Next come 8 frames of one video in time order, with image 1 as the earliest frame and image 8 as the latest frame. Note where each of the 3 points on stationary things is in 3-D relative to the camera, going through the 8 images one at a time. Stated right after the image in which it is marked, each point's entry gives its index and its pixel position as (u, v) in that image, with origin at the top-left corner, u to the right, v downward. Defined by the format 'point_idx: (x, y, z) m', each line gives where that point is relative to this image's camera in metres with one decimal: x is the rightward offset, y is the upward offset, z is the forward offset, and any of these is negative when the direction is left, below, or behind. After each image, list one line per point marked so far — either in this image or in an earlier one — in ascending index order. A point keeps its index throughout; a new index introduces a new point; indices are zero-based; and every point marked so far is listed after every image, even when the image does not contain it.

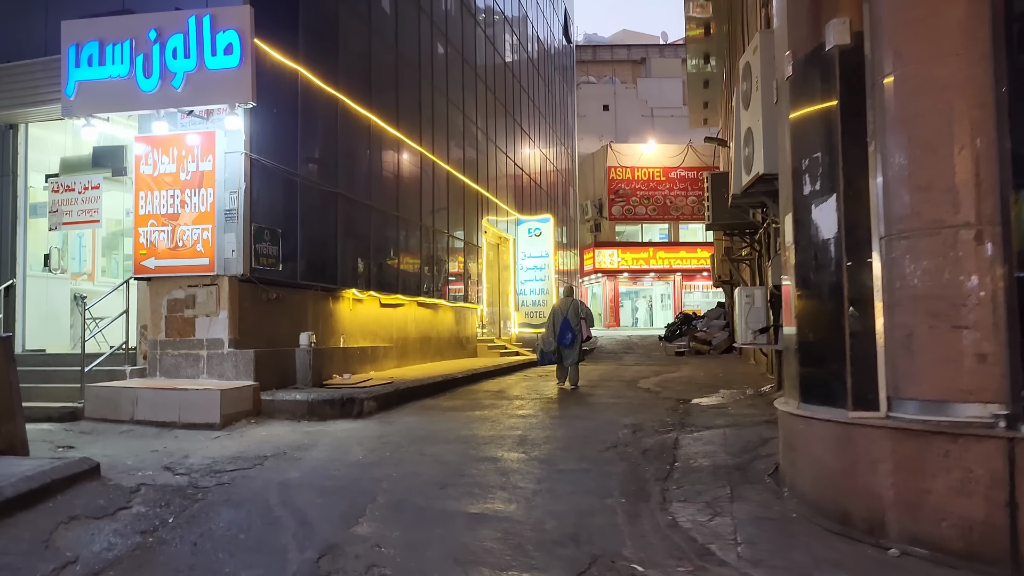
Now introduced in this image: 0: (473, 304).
0: (-0.8, -0.4, +18.1) m
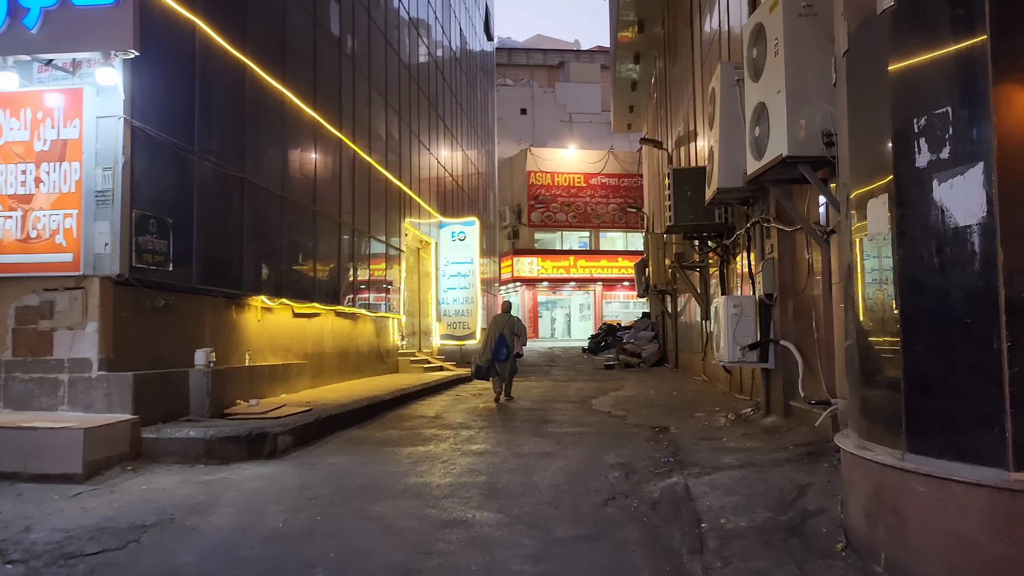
0: (-2.3, -0.5, +16.3) m
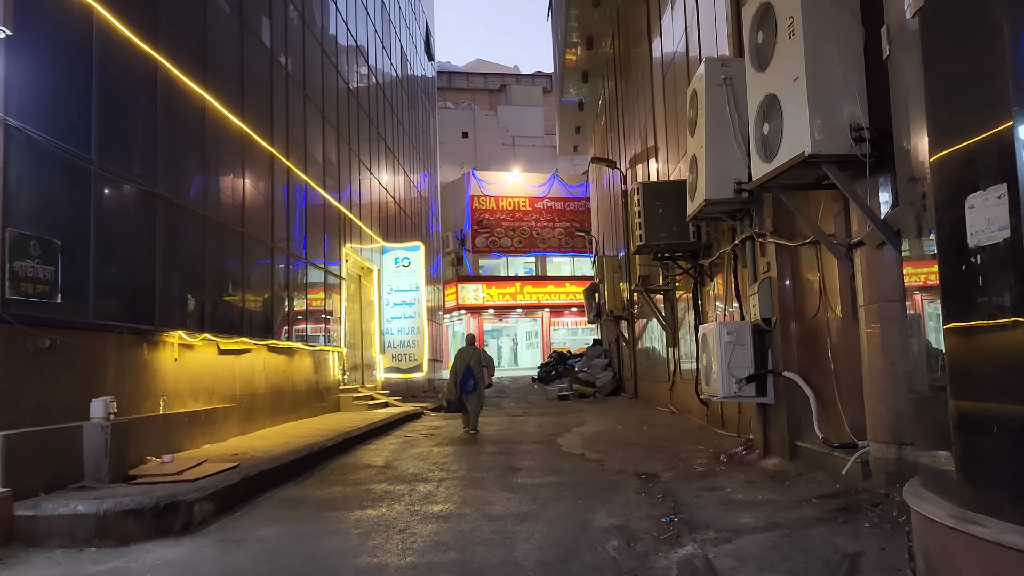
0: (-3.1, -1.1, +15.0) m
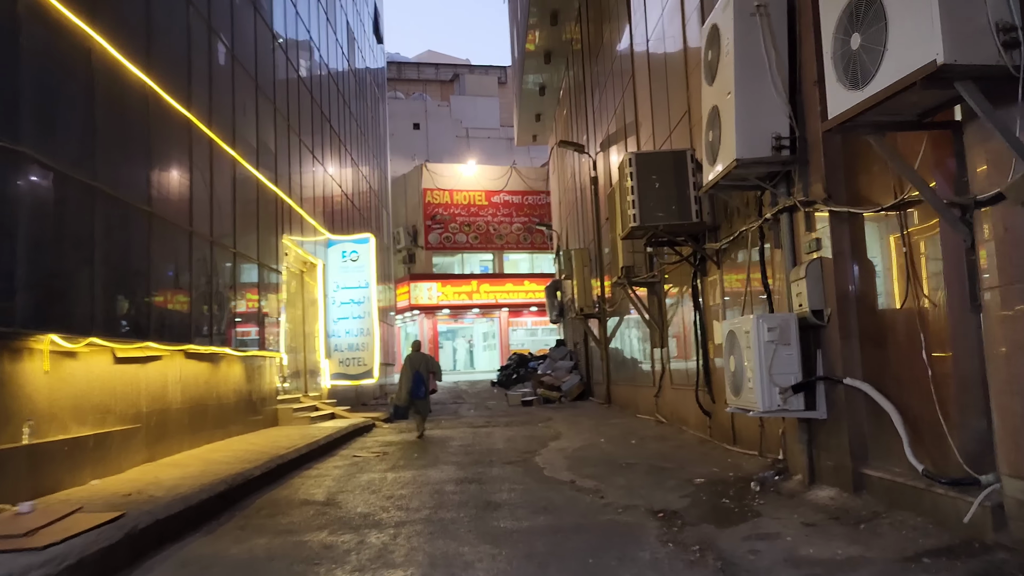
0: (-3.7, -1.0, +13.1) m
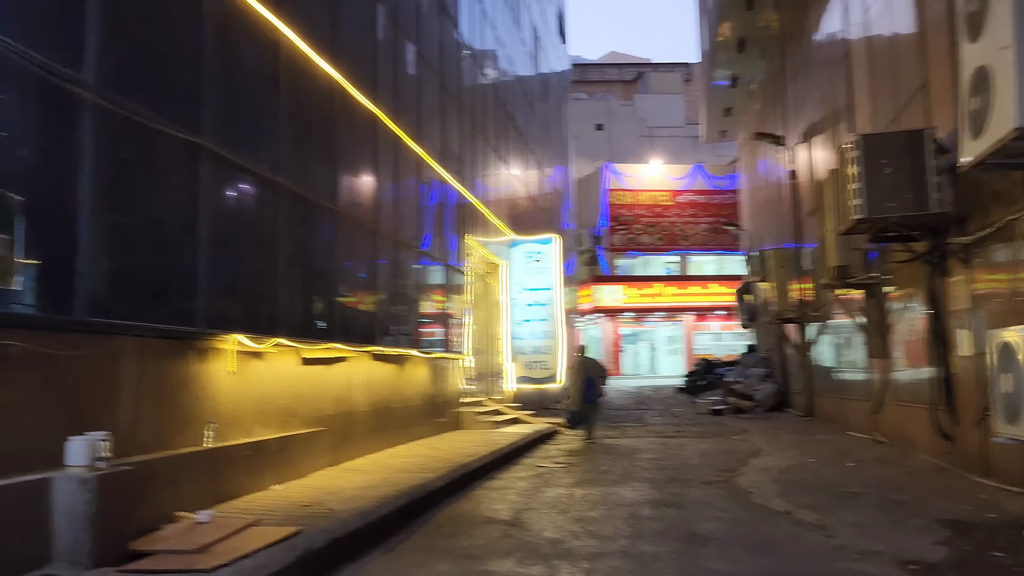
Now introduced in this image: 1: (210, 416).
0: (-0.9, -1.0, +12.9) m
1: (-2.0, -0.8, +5.6) m
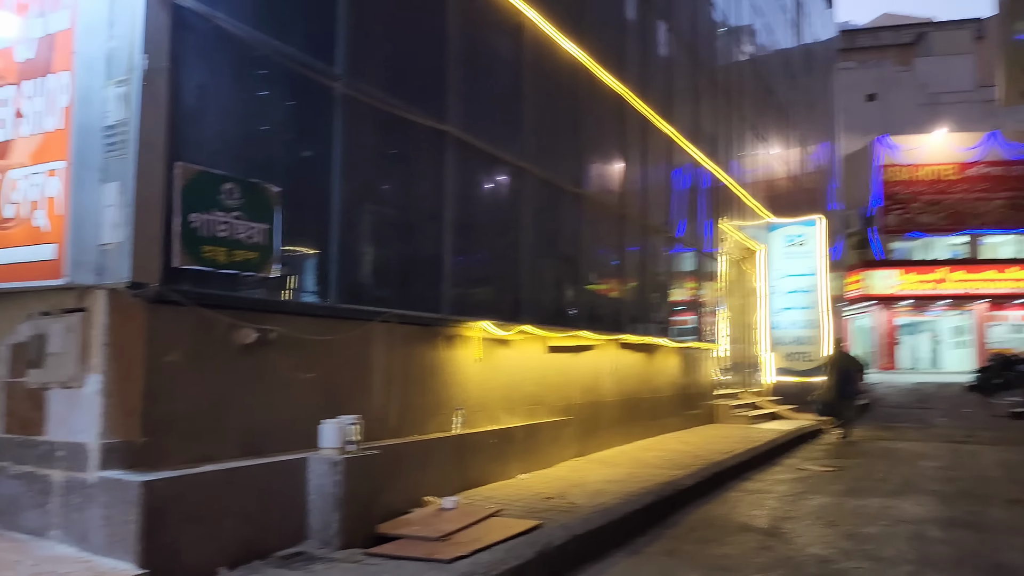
0: (+2.9, -0.8, +12.3) m
1: (-0.4, -0.7, +5.6) m
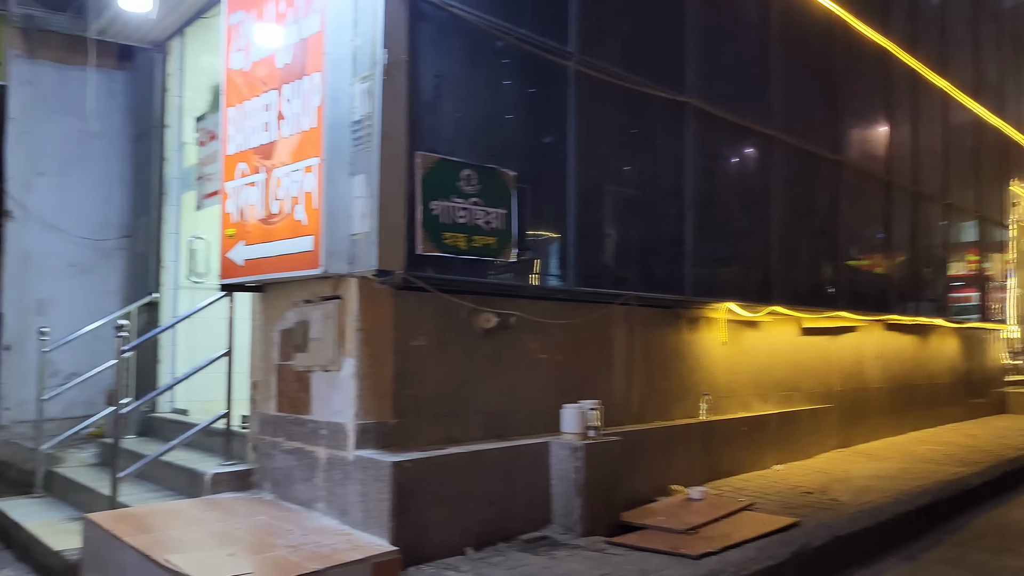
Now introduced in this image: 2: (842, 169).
0: (+6.2, -0.5, +10.8) m
1: (+1.2, -0.6, +5.3) m
2: (+2.8, +1.0, +7.2) m
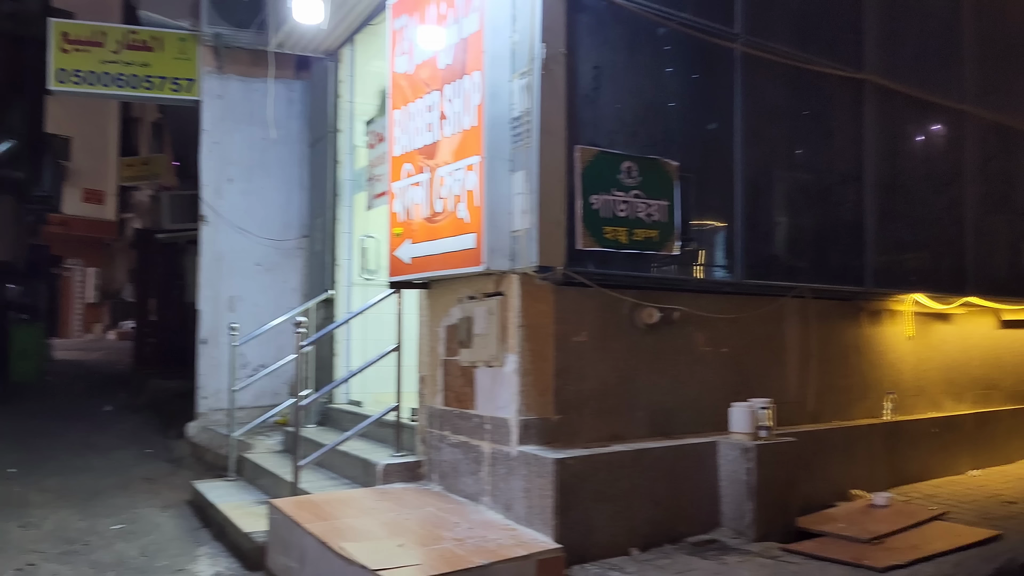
0: (+8.1, -0.3, +9.4) m
1: (+2.2, -0.6, +4.9) m
2: (+4.1, +1.1, +6.5) m
